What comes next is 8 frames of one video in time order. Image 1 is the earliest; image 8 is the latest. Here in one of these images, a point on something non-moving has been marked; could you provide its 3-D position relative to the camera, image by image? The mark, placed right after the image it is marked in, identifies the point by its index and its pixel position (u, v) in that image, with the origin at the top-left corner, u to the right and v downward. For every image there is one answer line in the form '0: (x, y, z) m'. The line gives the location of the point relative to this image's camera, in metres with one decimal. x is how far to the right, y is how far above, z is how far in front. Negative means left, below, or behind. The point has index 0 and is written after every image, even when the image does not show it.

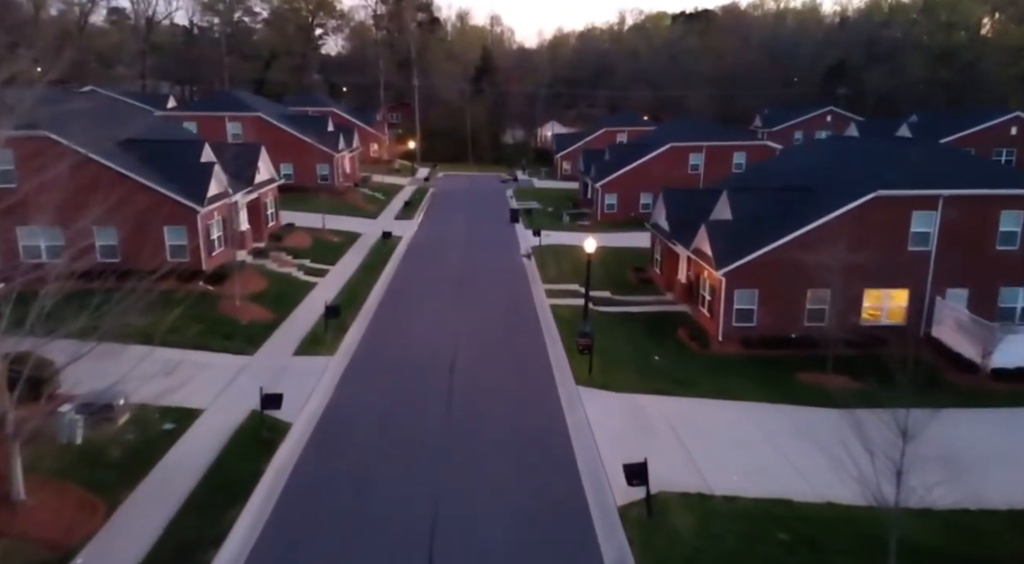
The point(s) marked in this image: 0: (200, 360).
0: (-7.7, -2.0, +18.4) m
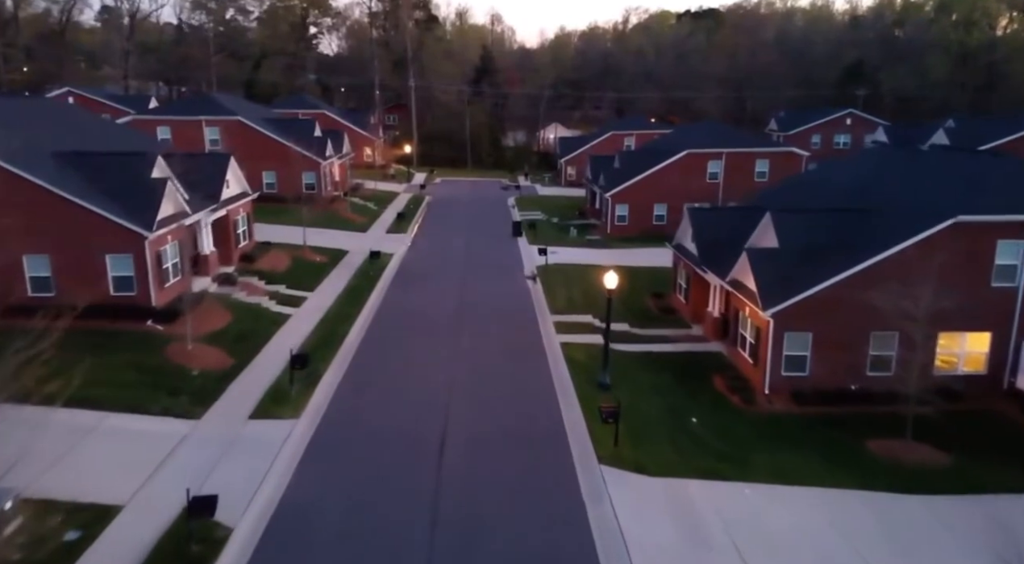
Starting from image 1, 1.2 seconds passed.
0: (-7.6, -3.0, +14.8) m
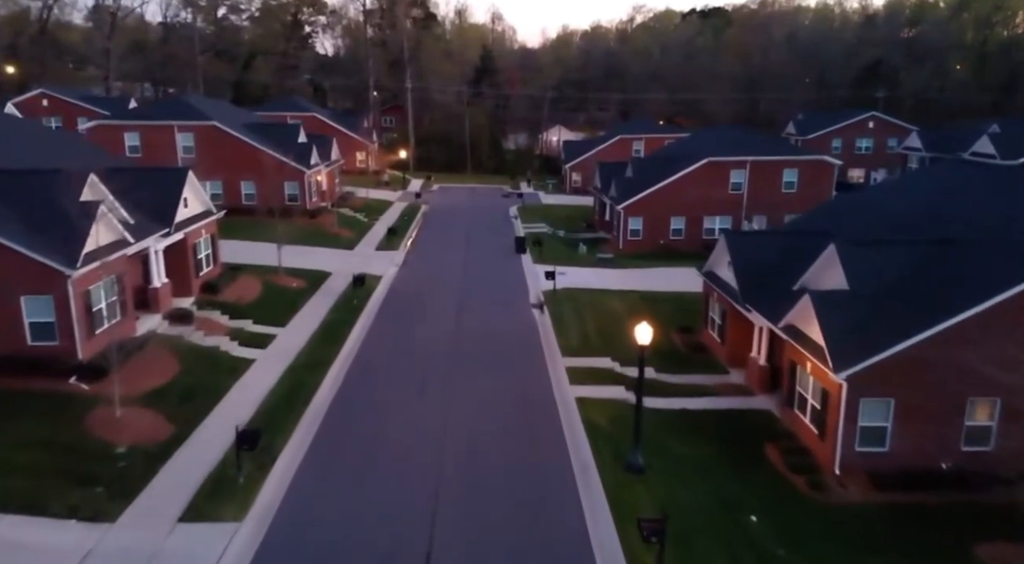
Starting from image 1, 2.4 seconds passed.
0: (-7.4, -4.0, +11.2) m
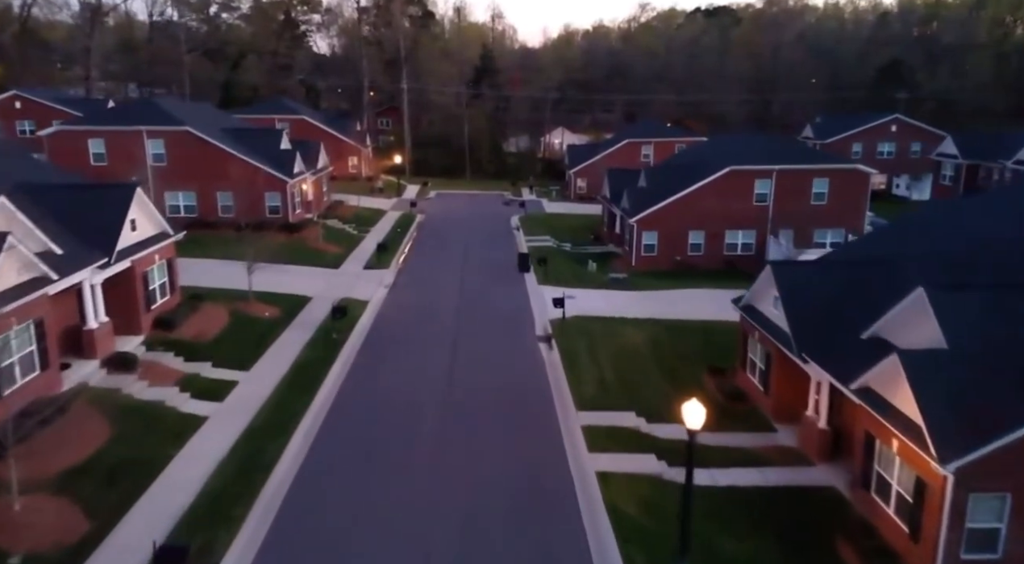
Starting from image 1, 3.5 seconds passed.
0: (-7.3, -4.9, +7.9) m
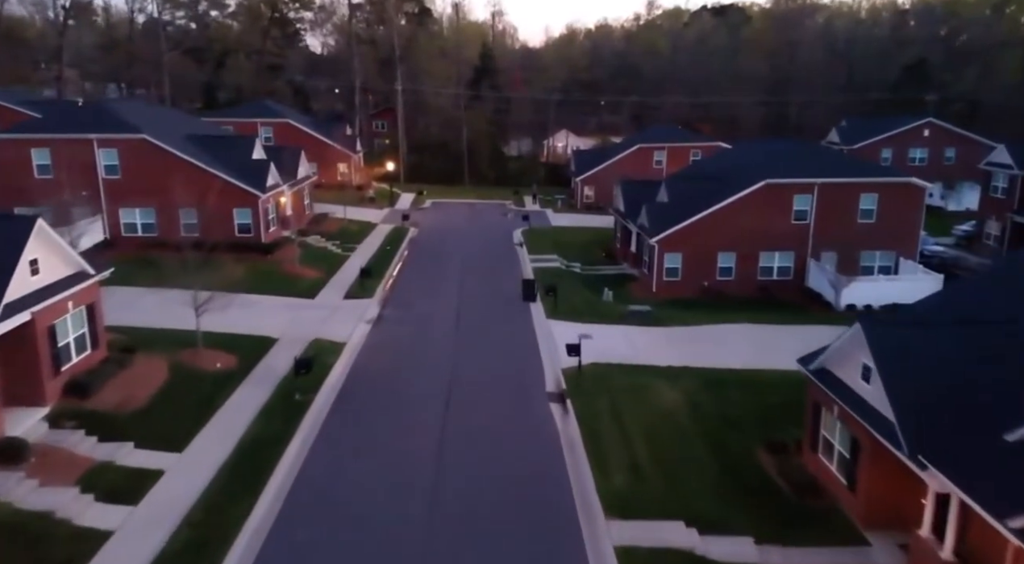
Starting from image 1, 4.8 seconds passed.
0: (-7.2, -6.0, +3.8) m
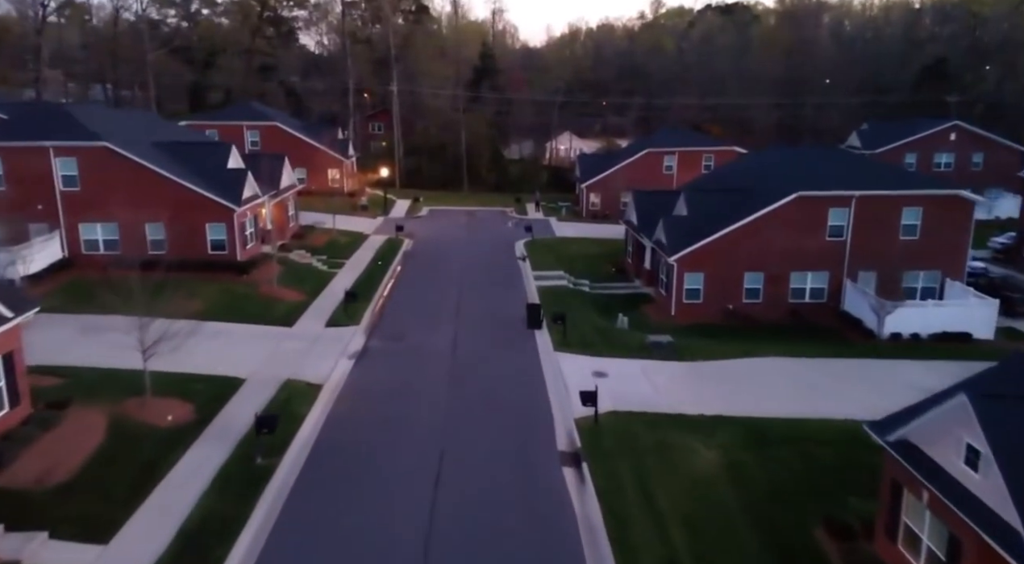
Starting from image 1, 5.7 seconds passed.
0: (-7.1, -6.9, +0.8) m
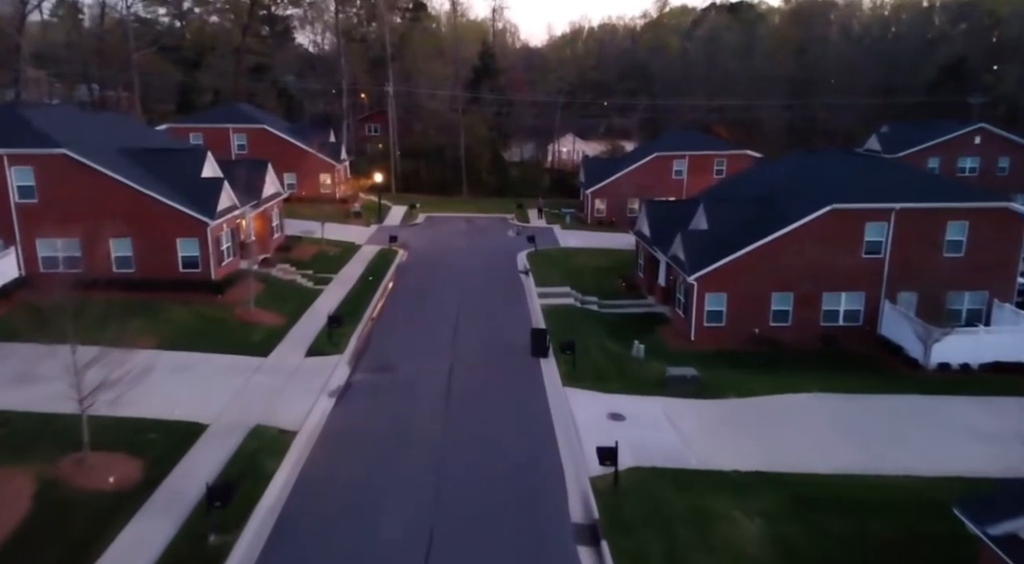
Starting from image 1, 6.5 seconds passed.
0: (-7.0, -7.5, -1.7) m
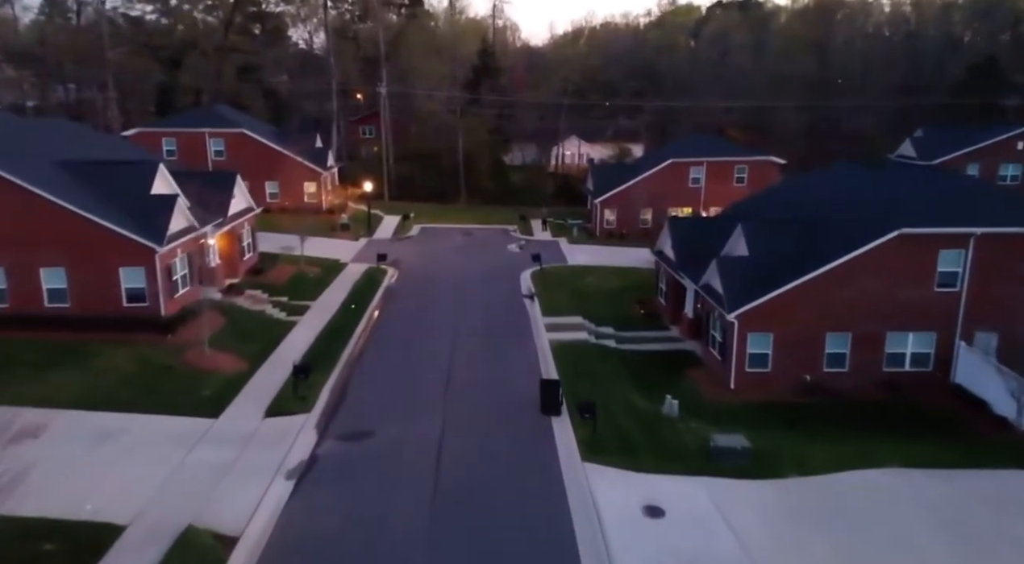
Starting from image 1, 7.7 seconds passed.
0: (-6.9, -8.5, -5.4) m
